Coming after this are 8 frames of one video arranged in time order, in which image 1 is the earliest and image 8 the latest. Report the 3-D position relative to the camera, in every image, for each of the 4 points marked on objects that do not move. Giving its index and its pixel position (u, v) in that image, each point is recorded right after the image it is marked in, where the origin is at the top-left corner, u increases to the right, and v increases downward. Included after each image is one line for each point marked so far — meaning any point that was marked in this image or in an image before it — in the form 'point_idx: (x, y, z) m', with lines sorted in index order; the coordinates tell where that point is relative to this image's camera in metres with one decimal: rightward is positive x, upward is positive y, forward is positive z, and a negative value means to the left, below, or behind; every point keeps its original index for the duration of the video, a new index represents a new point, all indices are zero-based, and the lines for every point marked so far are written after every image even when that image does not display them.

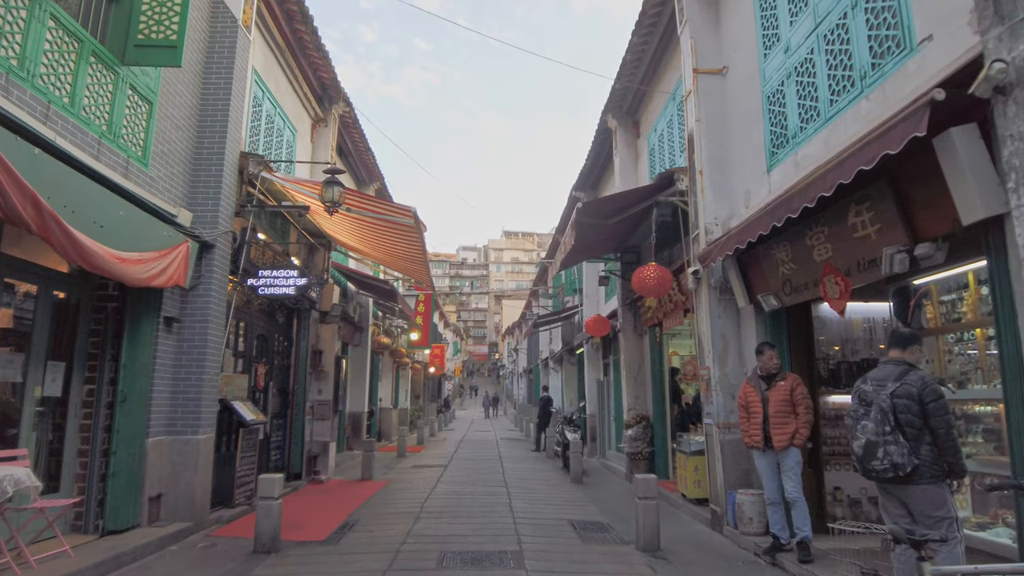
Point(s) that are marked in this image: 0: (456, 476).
0: (-1.0, -3.3, +11.3) m
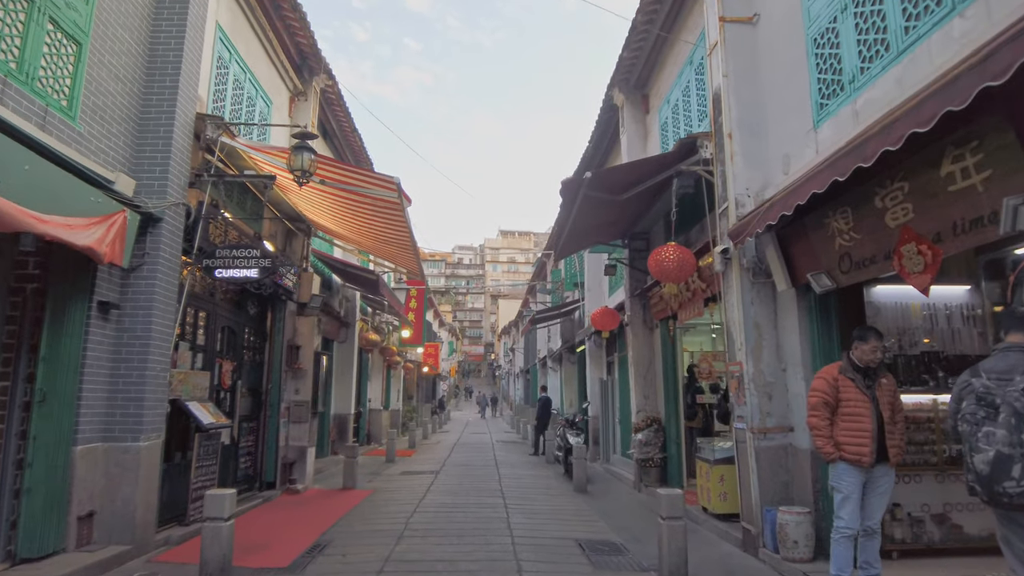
0: (-1.0, -3.1, +10.3) m
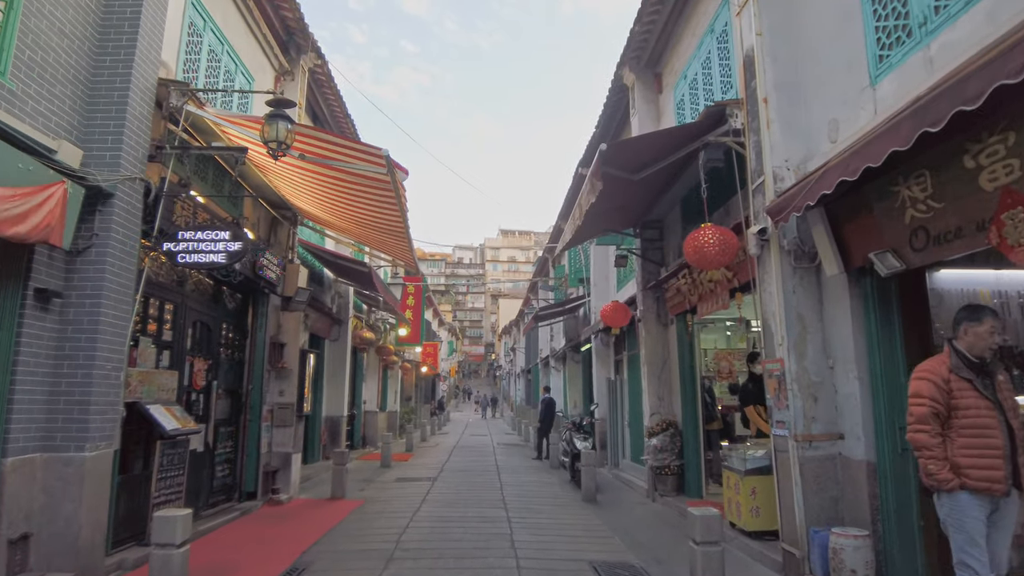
0: (-1.0, -3.0, +9.5) m
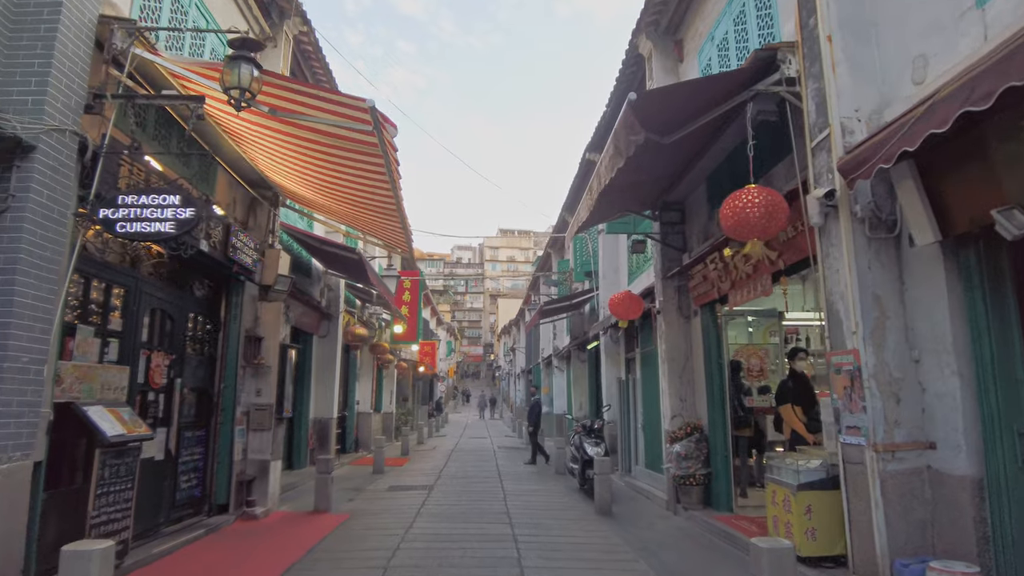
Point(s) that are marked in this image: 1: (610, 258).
0: (-0.9, -2.9, +8.5) m
1: (+1.9, +0.6, +12.8) m
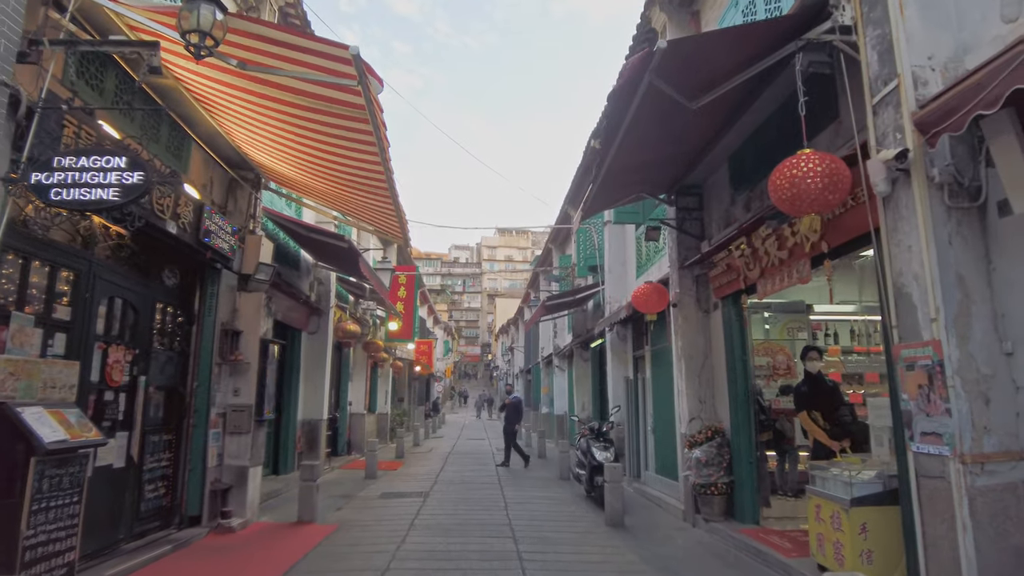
0: (-0.9, -2.7, +7.8) m
1: (+2.0, +0.7, +12.1) m
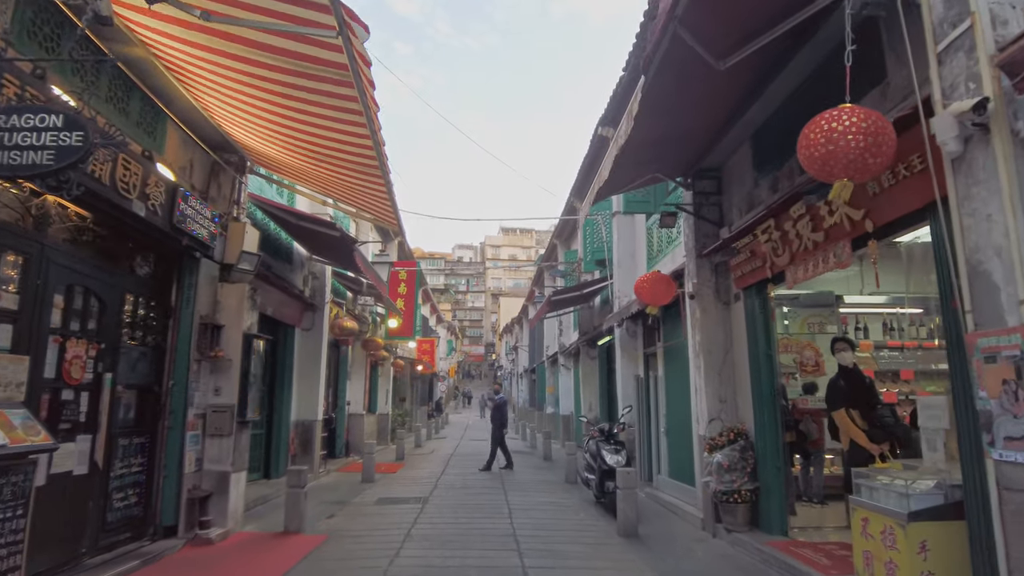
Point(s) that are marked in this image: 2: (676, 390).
0: (-0.8, -2.6, +7.2) m
1: (+2.0, +0.8, +11.5) m
2: (+2.2, -1.4, +8.9) m
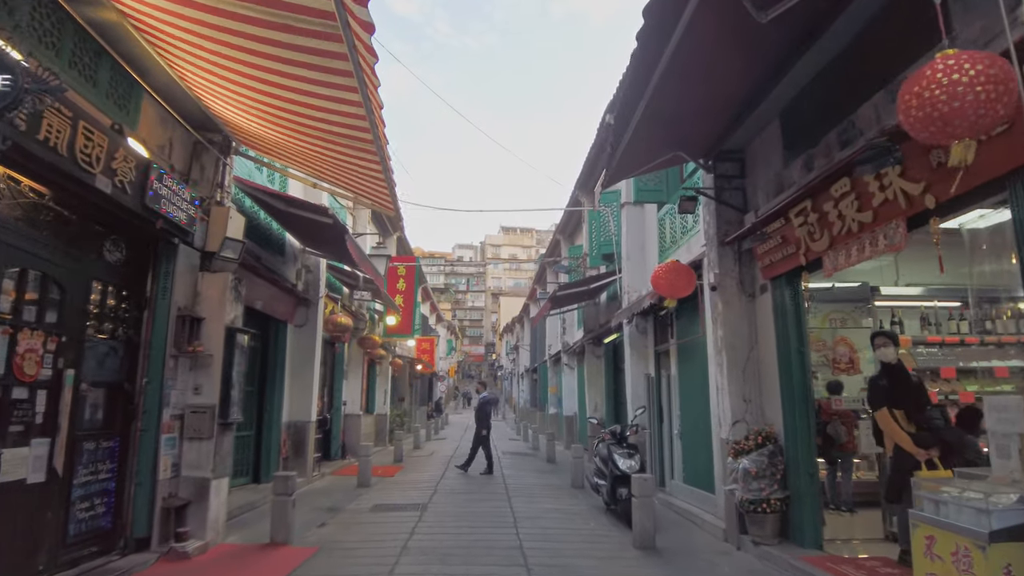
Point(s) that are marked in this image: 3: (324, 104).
0: (-0.8, -2.5, +6.7) m
1: (+2.1, +0.9, +11.0) m
2: (+2.3, -1.3, +8.3) m
3: (-1.5, +1.4, +5.1) m
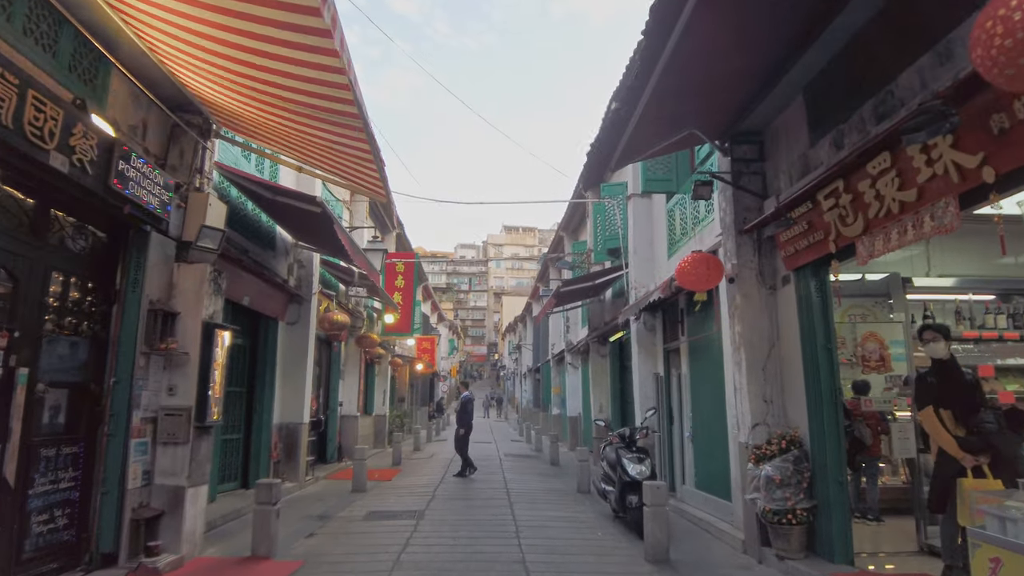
0: (-0.7, -2.5, +6.2) m
1: (+2.1, +1.0, +10.5) m
2: (+2.3, -1.2, +7.8) m
3: (-1.5, +1.4, +4.6) m
